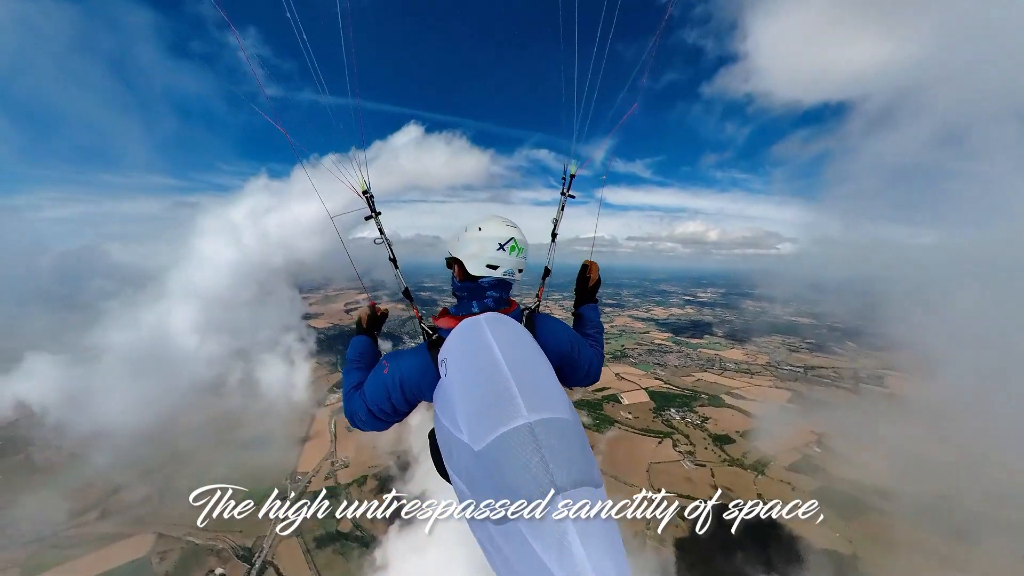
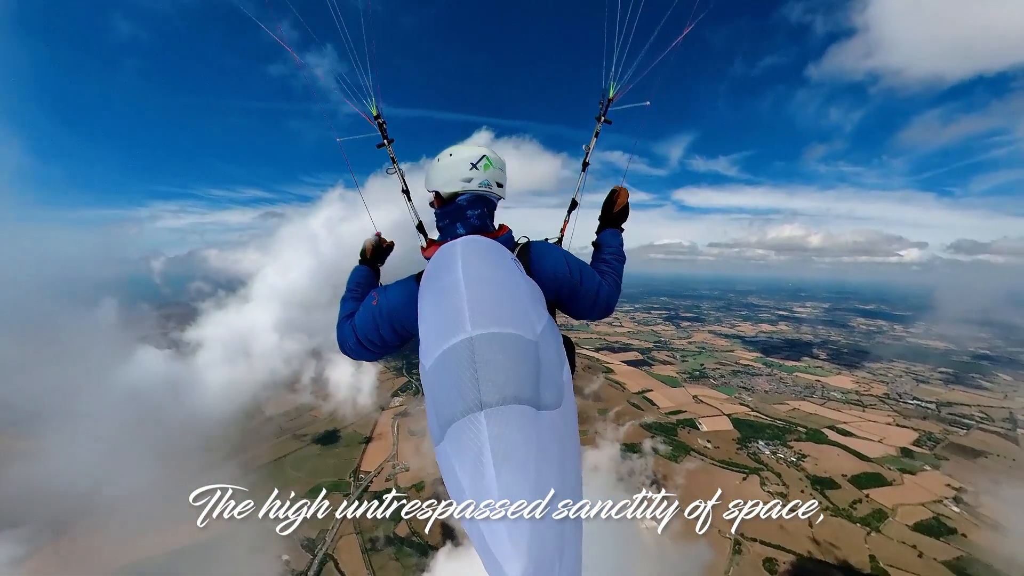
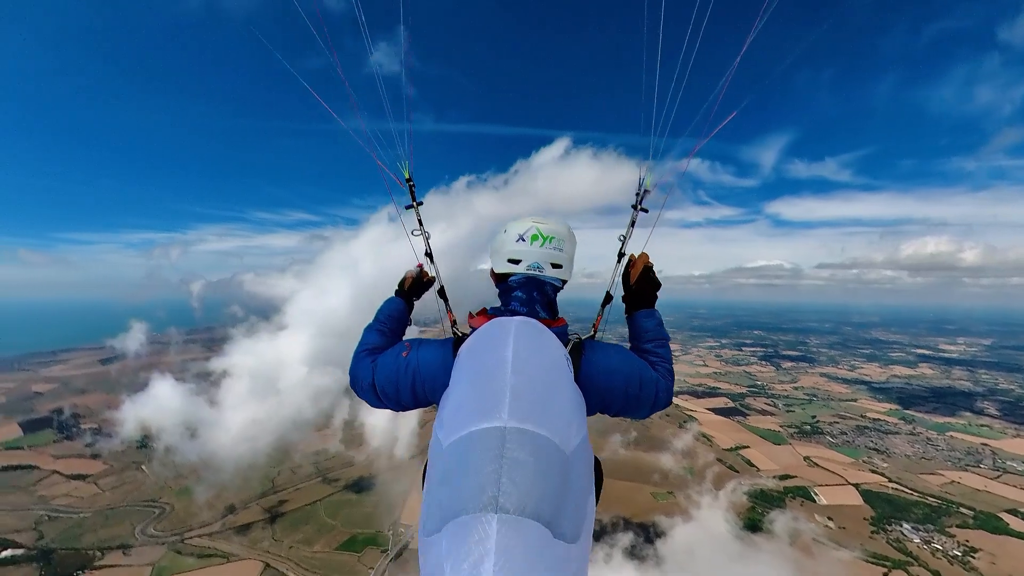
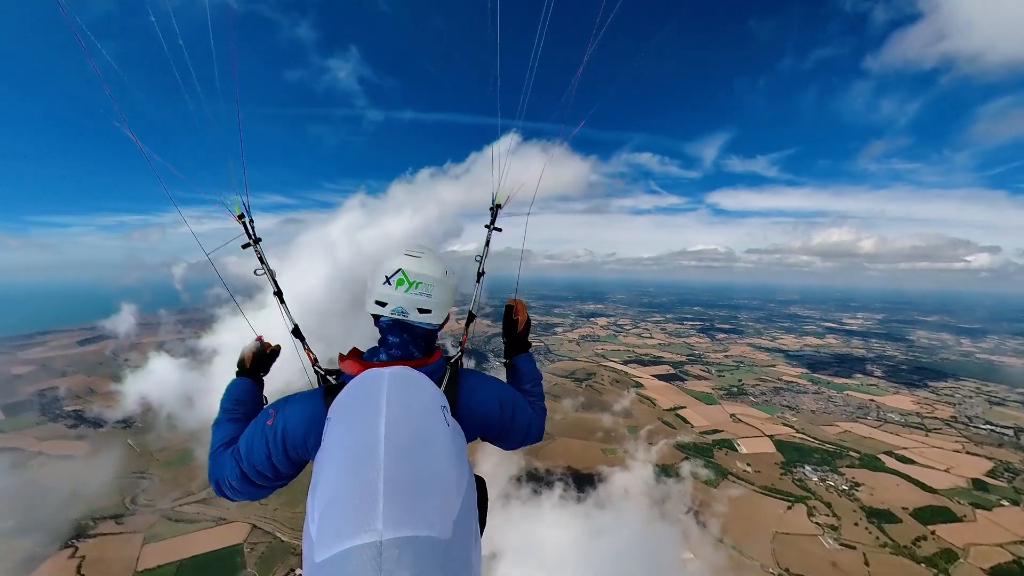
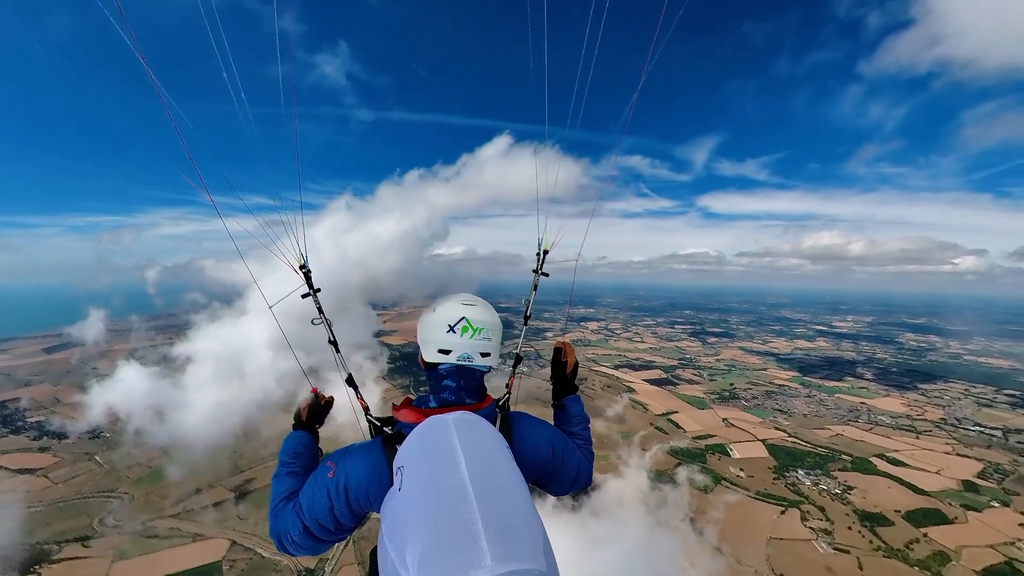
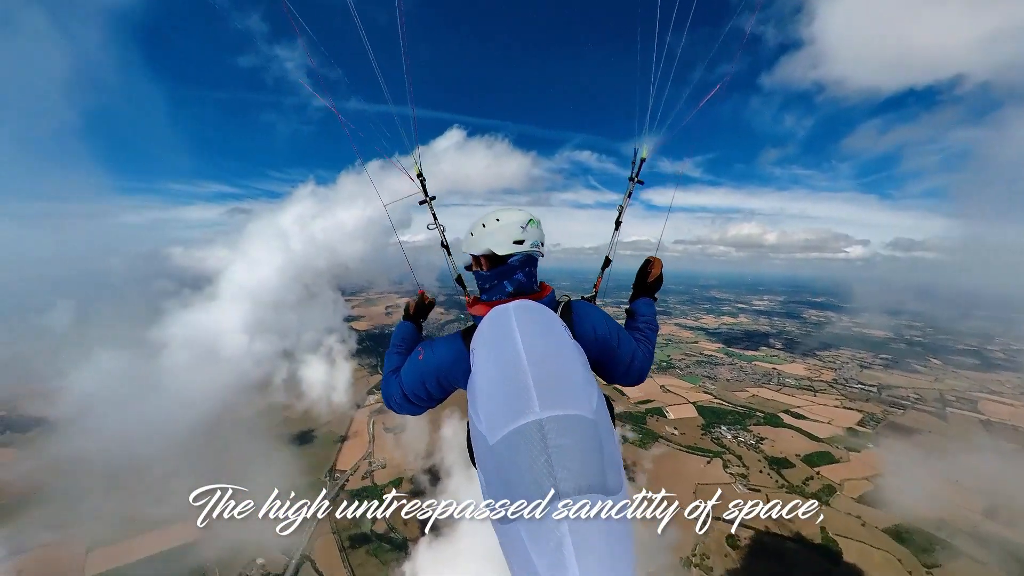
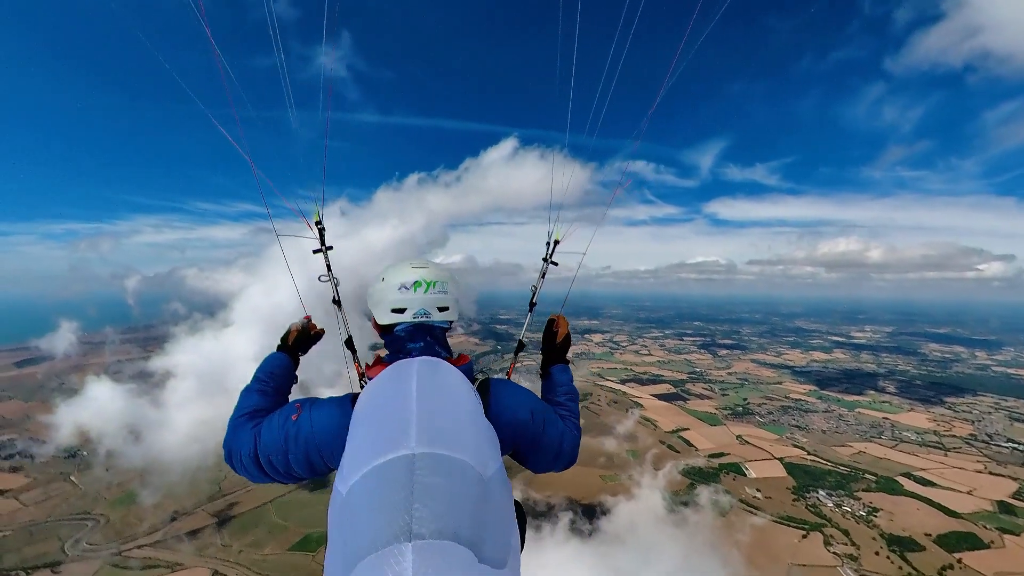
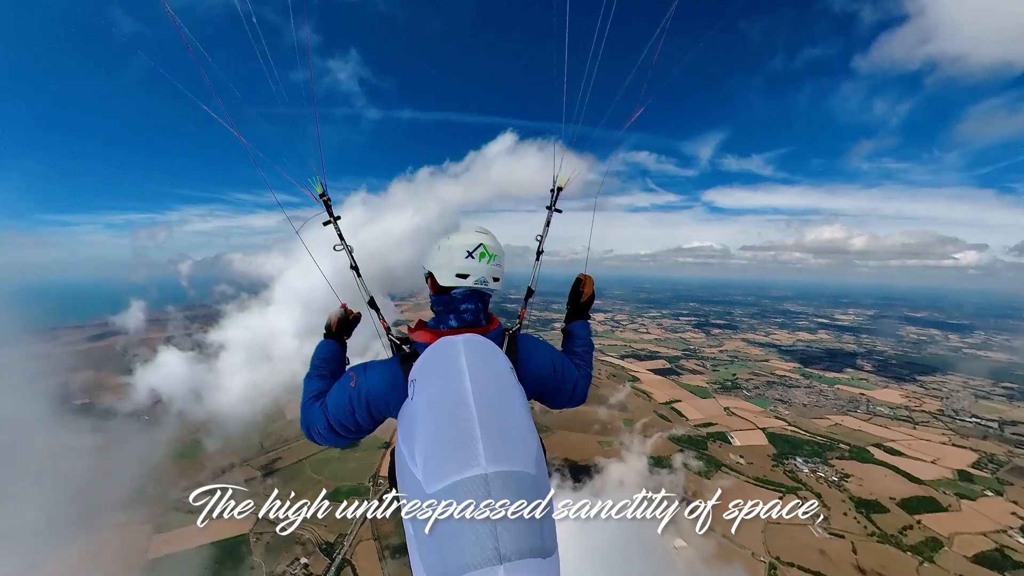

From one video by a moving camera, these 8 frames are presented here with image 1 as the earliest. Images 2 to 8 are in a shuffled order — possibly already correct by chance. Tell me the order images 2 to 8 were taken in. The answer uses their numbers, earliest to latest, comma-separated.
6, 2, 8, 4, 5, 7, 3
